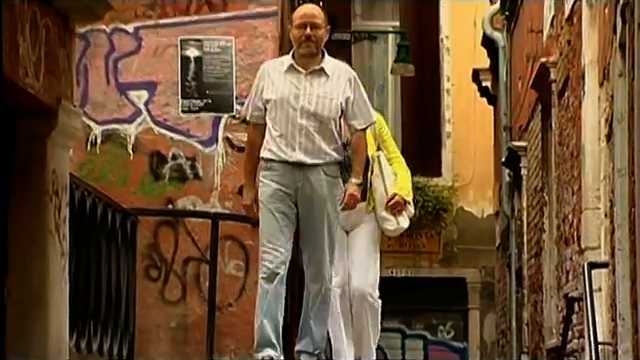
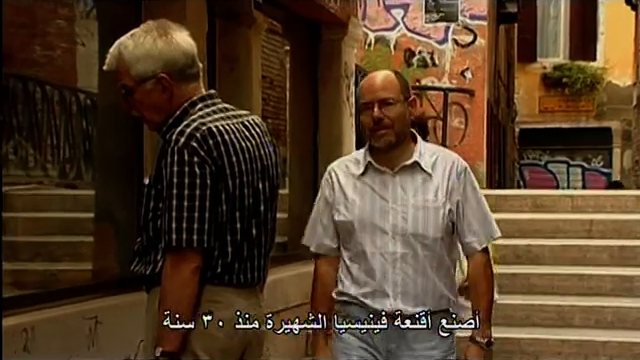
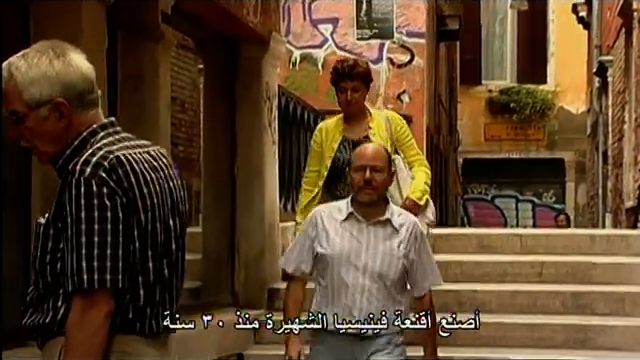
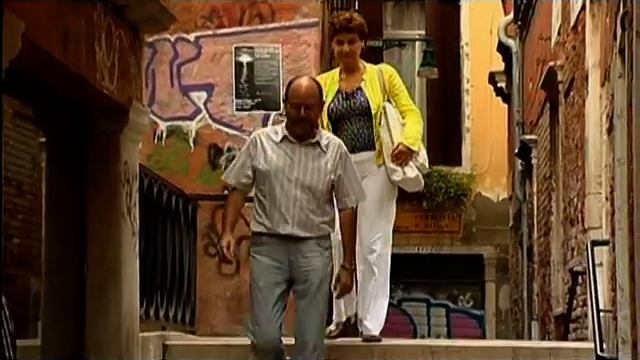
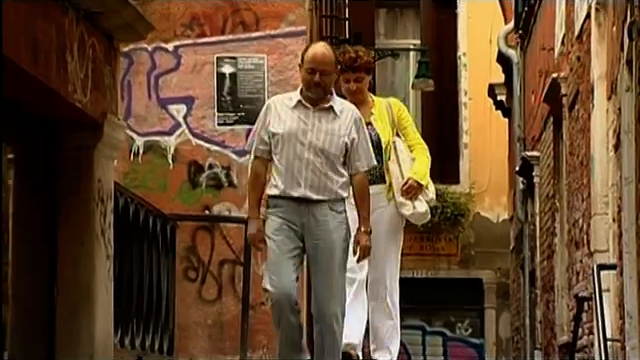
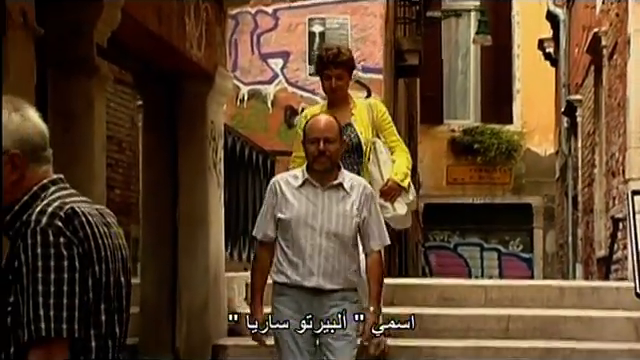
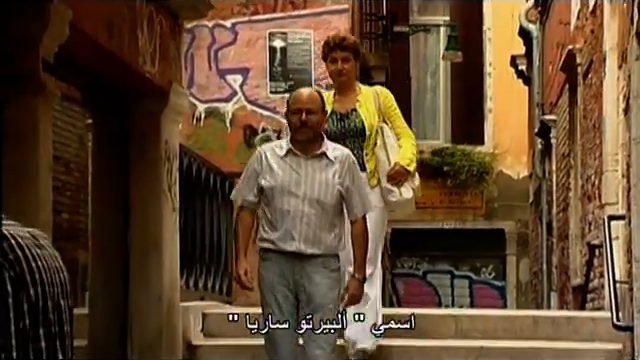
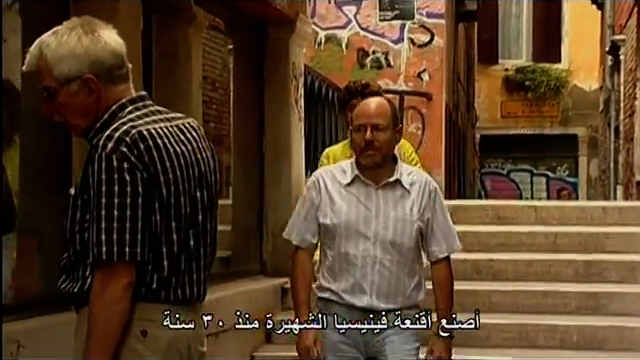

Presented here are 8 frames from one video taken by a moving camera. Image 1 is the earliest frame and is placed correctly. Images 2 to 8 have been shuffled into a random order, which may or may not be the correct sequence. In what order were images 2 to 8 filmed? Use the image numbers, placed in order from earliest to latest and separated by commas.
5, 4, 7, 6, 3, 8, 2
